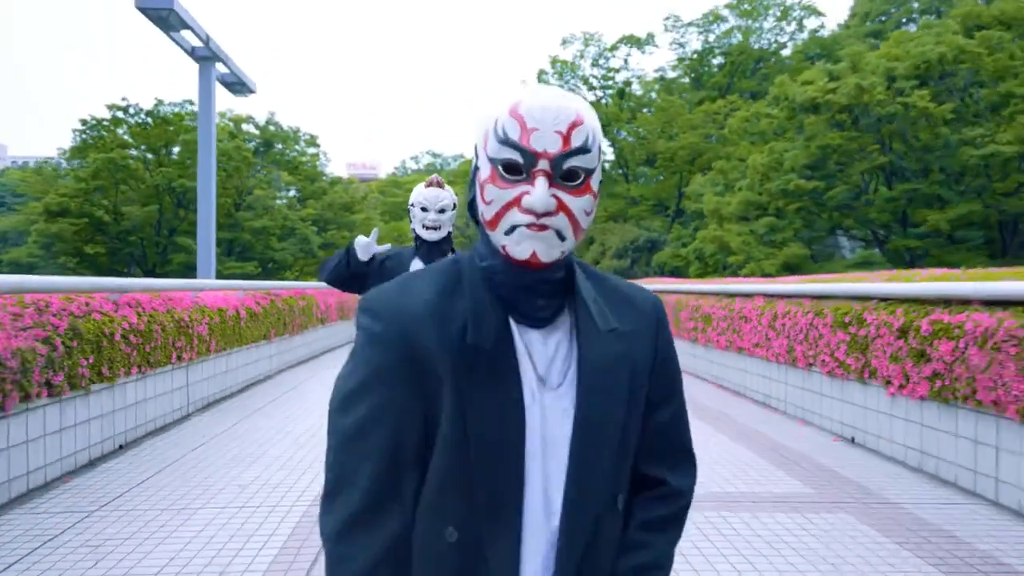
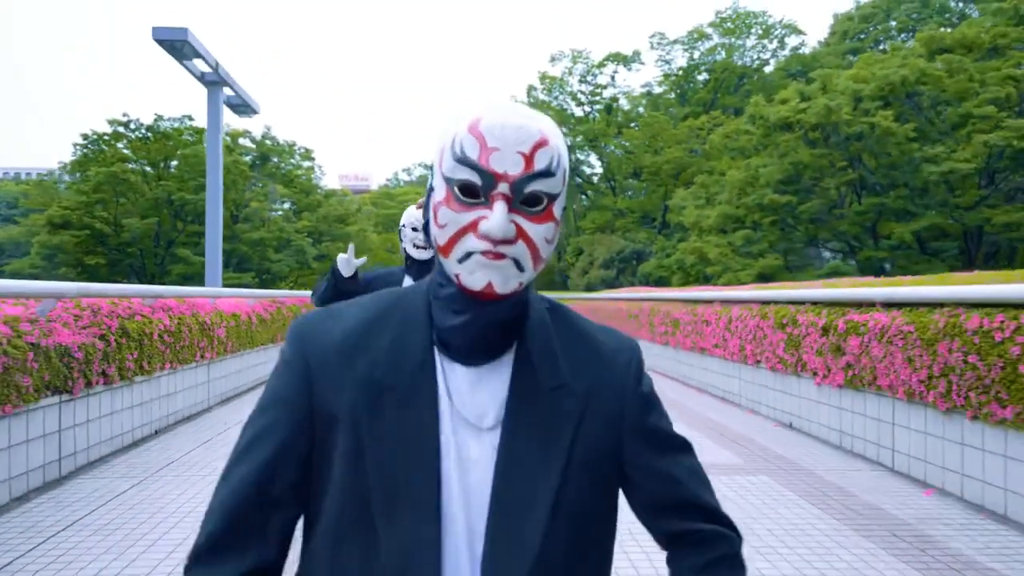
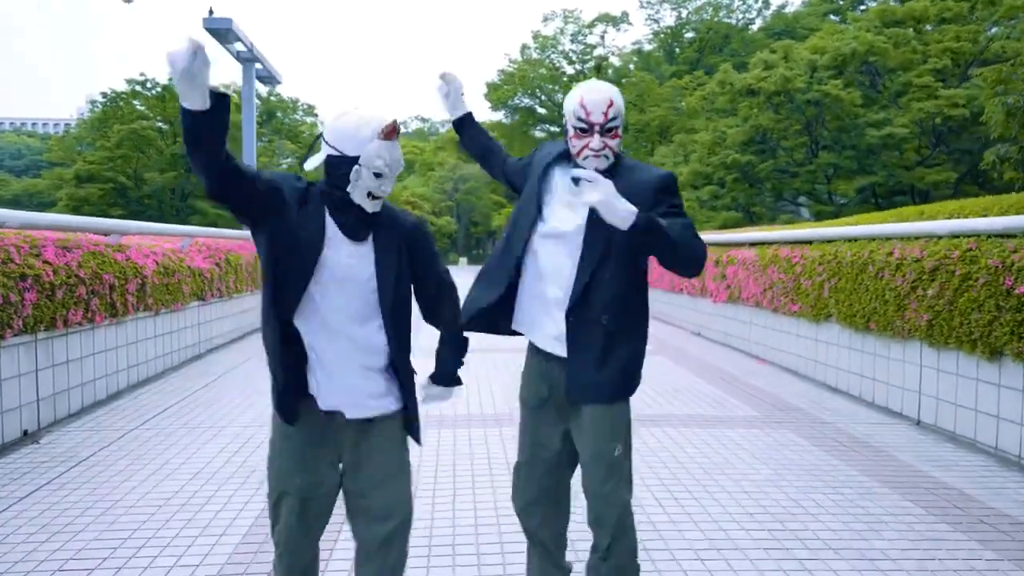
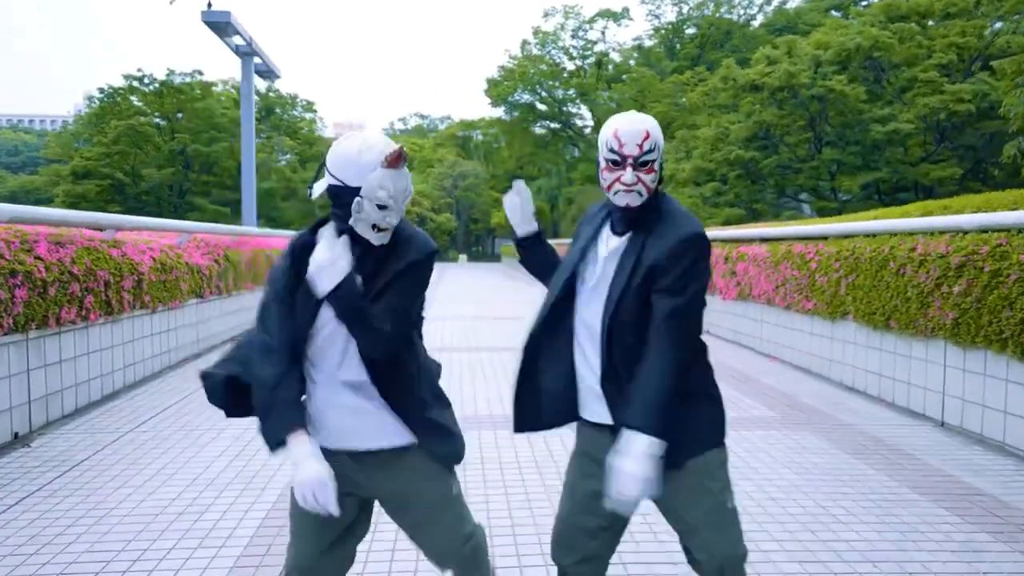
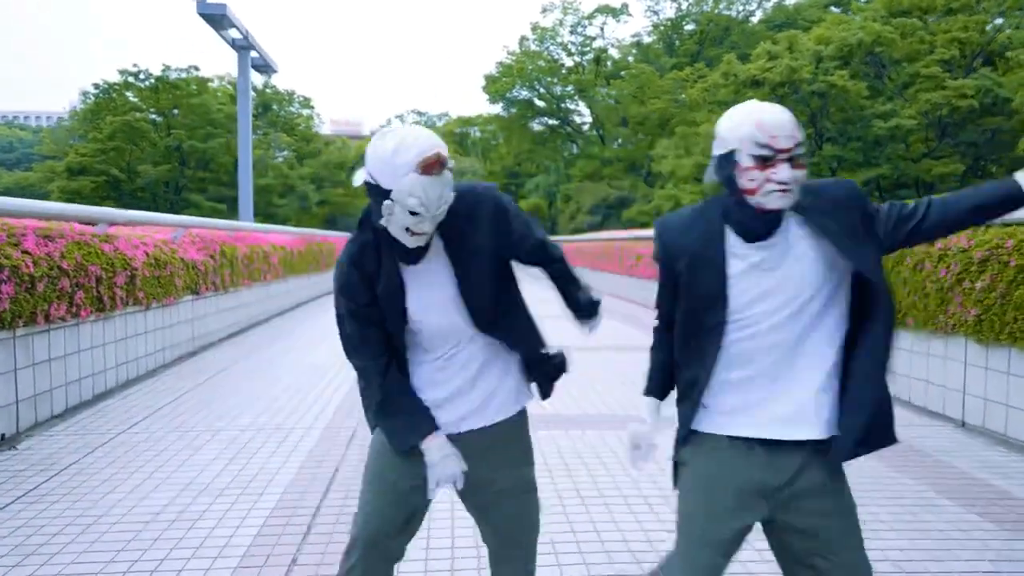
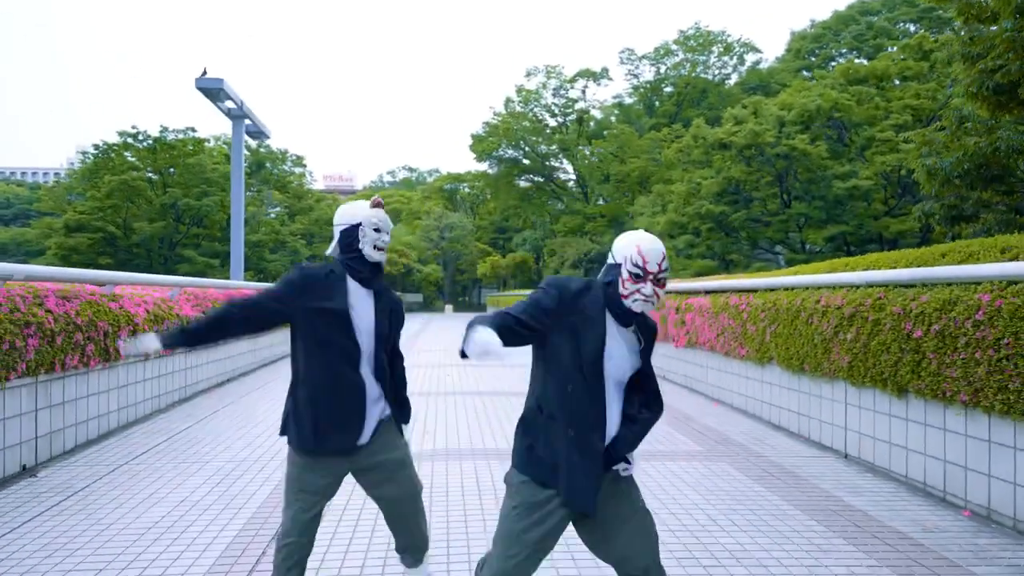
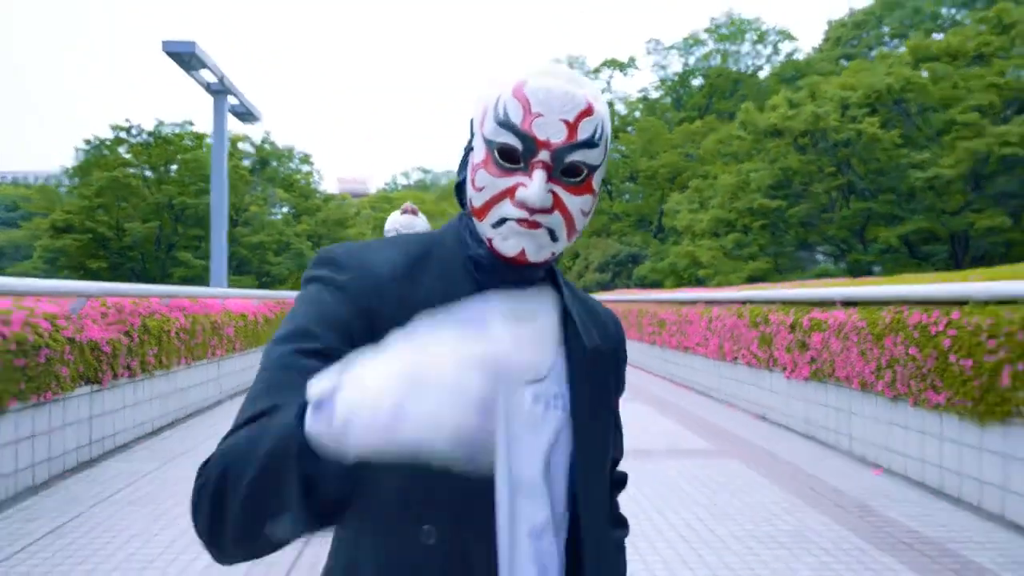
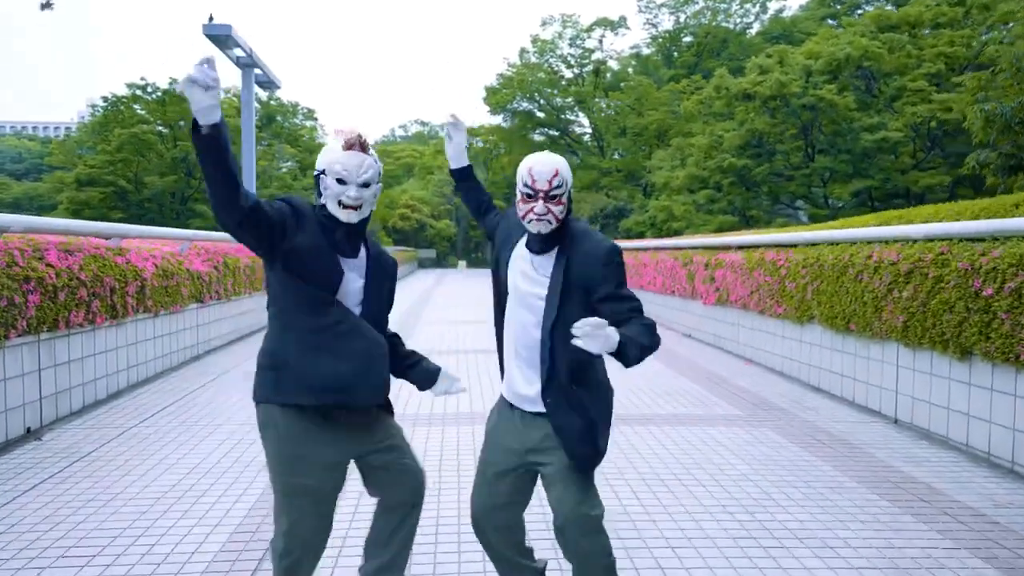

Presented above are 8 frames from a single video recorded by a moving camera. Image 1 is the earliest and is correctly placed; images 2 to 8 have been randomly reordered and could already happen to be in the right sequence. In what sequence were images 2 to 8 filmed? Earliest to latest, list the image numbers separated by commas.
2, 7, 6, 8, 3, 4, 5
